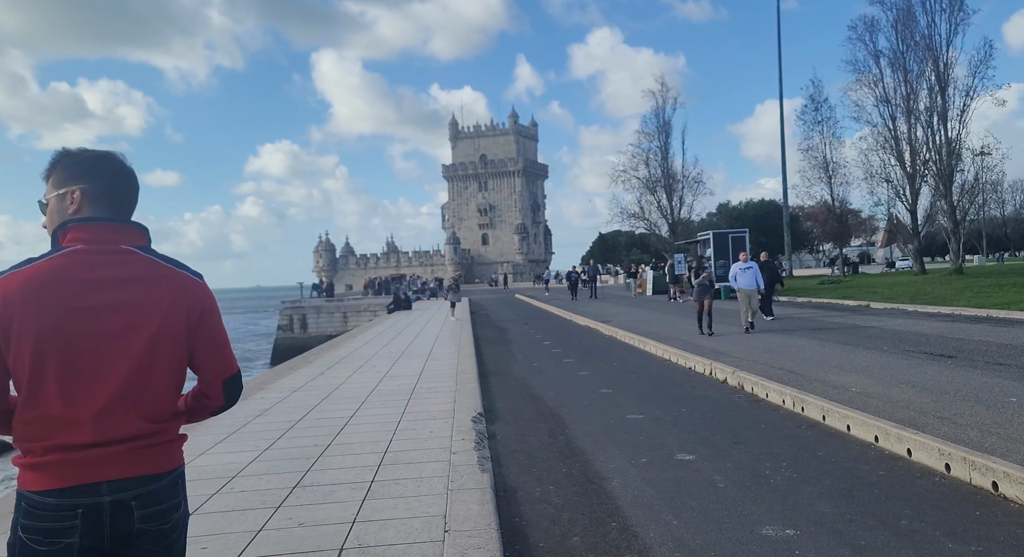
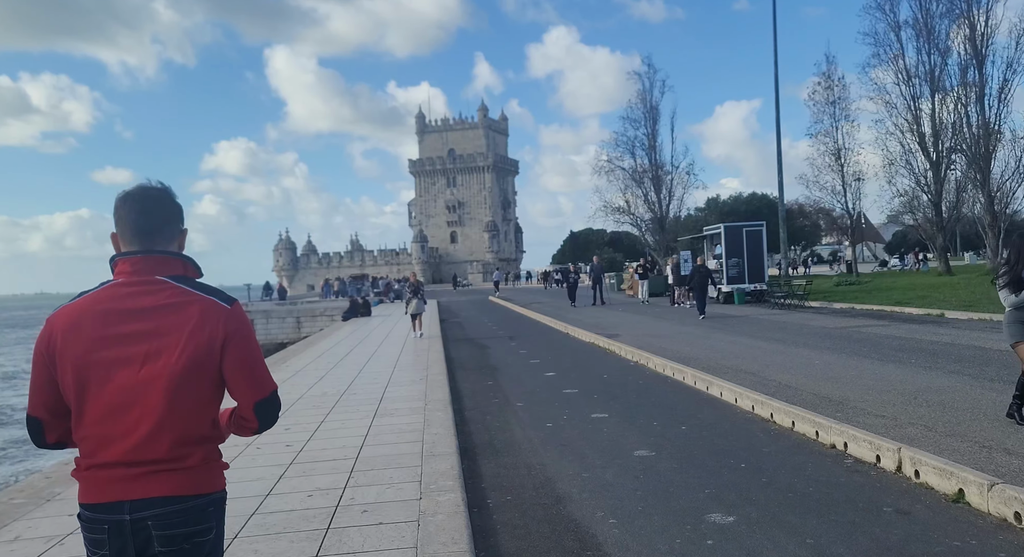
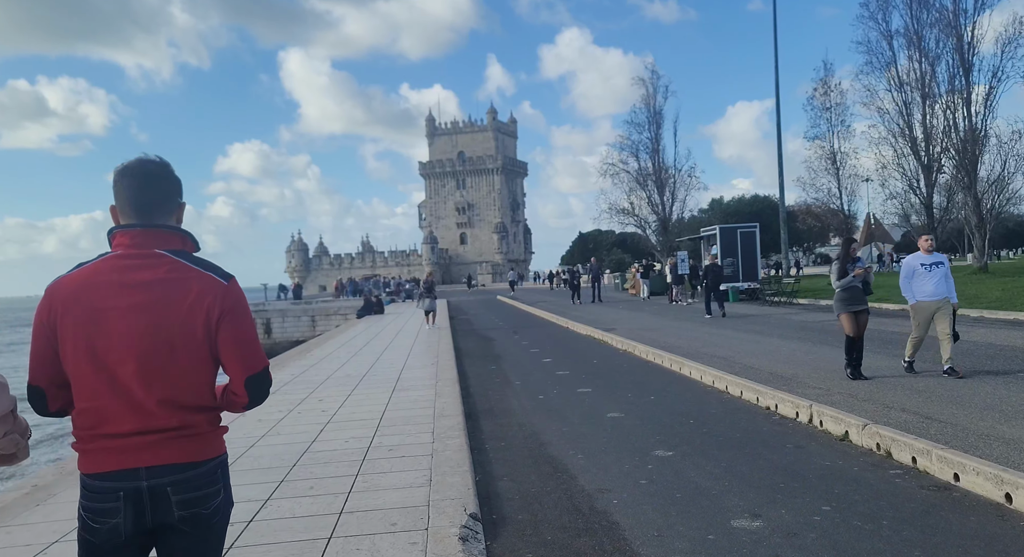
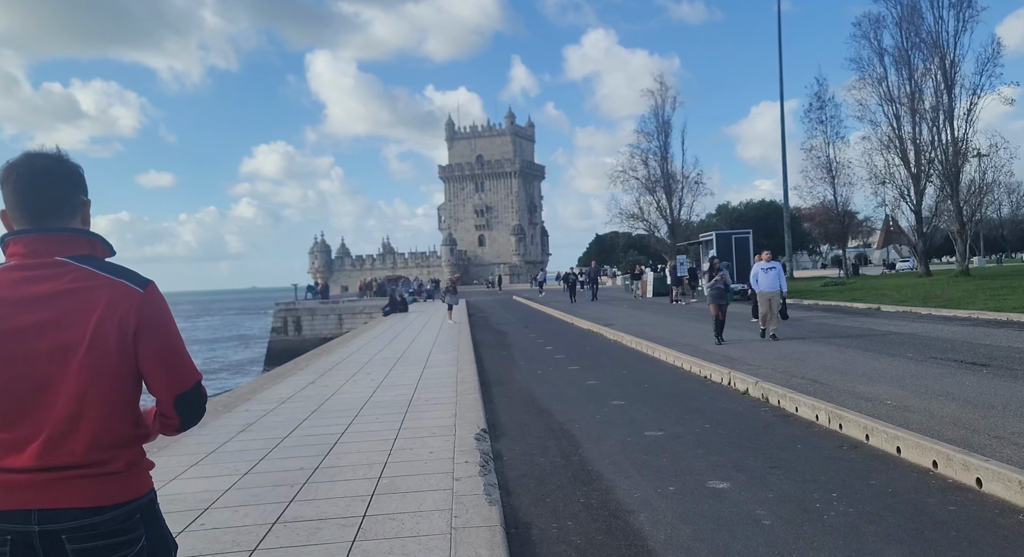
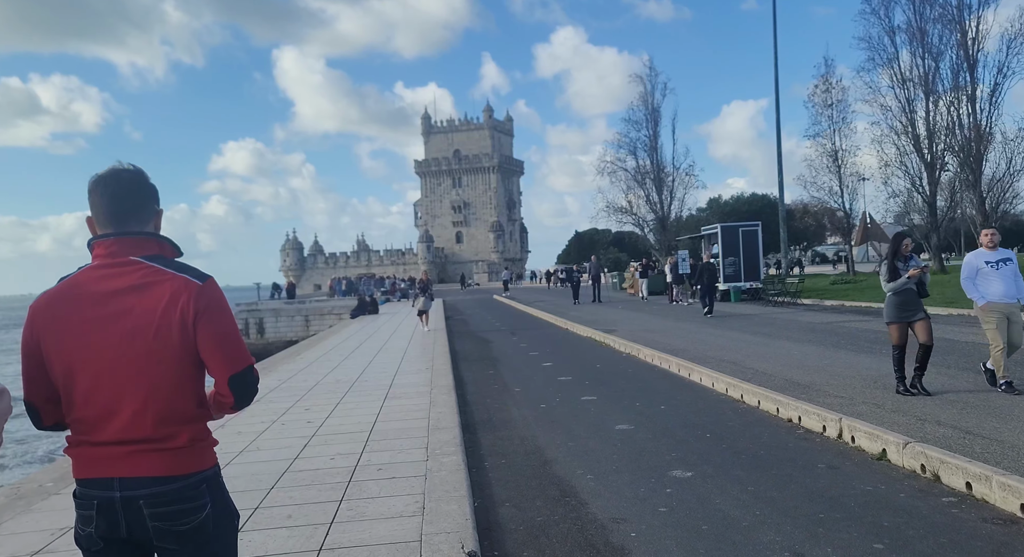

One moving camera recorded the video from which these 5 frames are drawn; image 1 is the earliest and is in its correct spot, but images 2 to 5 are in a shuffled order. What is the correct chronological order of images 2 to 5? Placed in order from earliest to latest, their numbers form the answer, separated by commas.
4, 3, 5, 2
